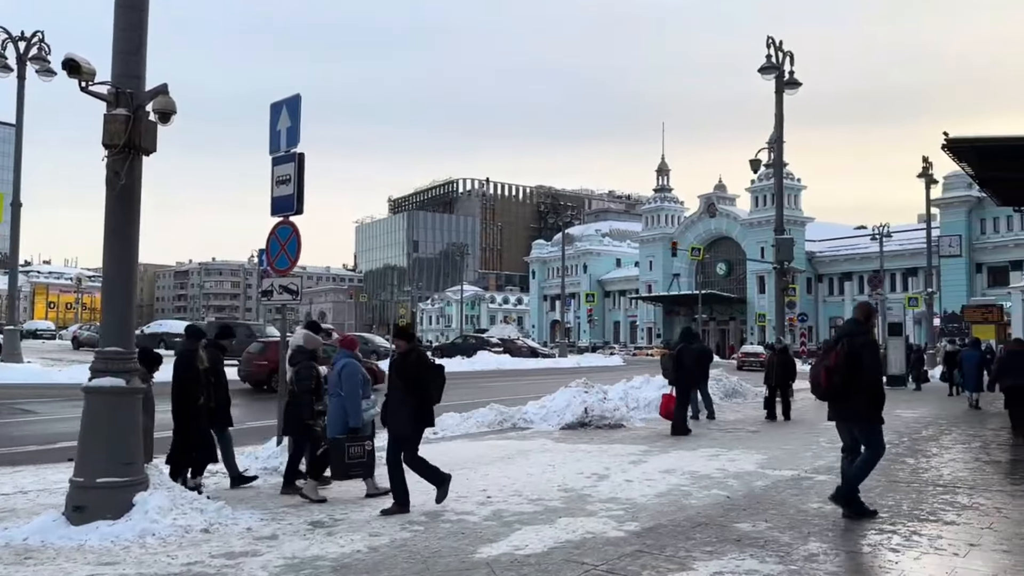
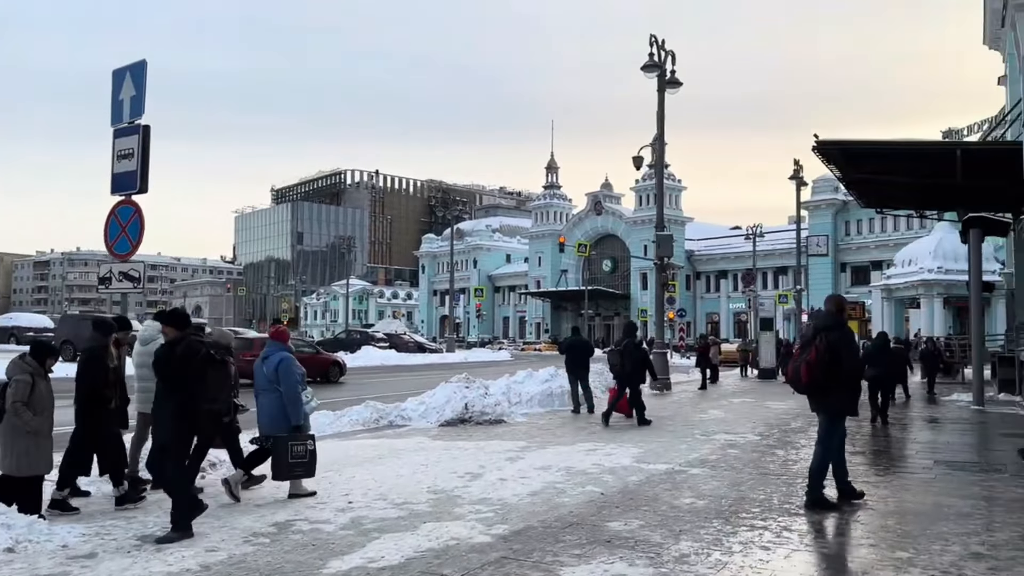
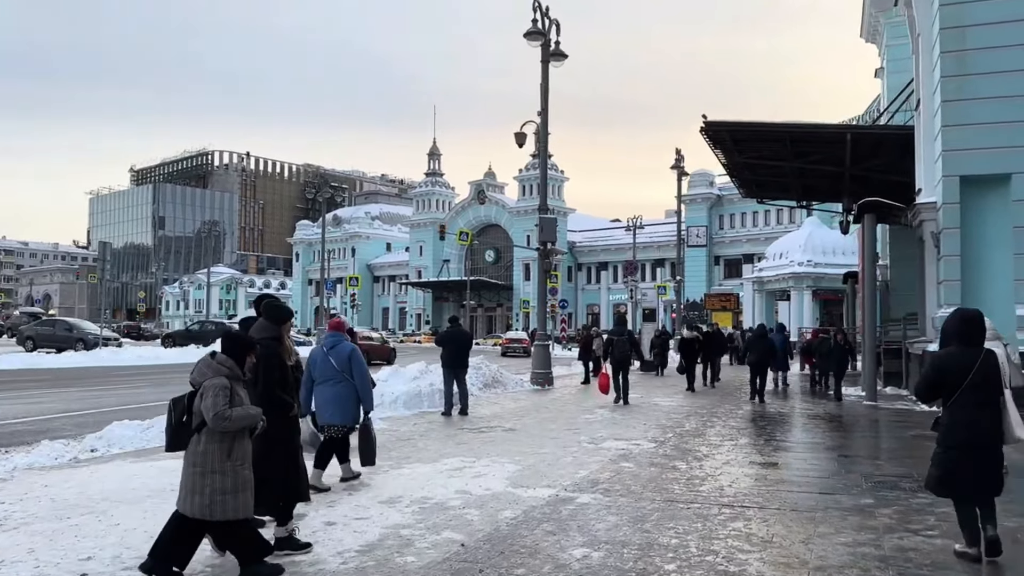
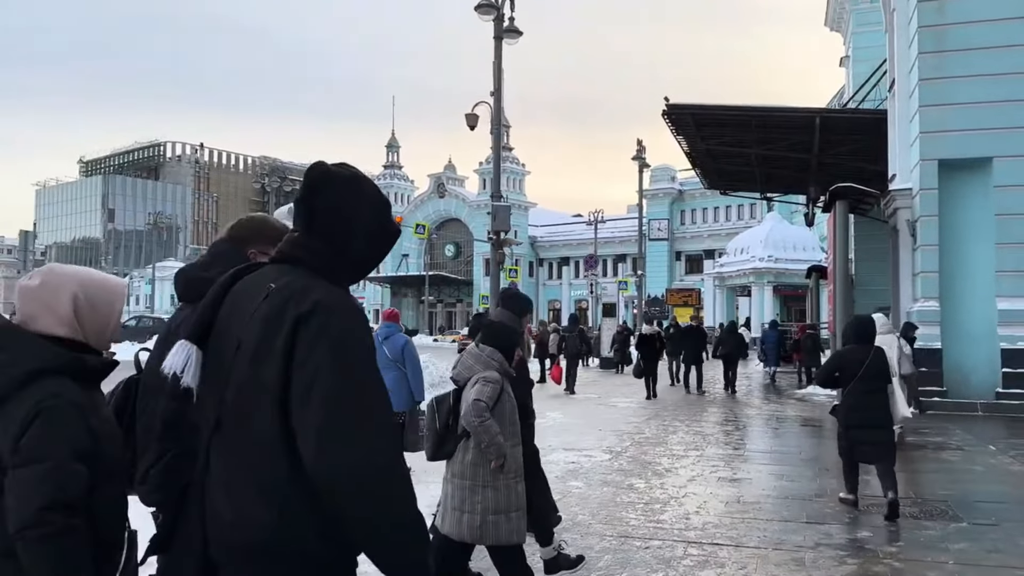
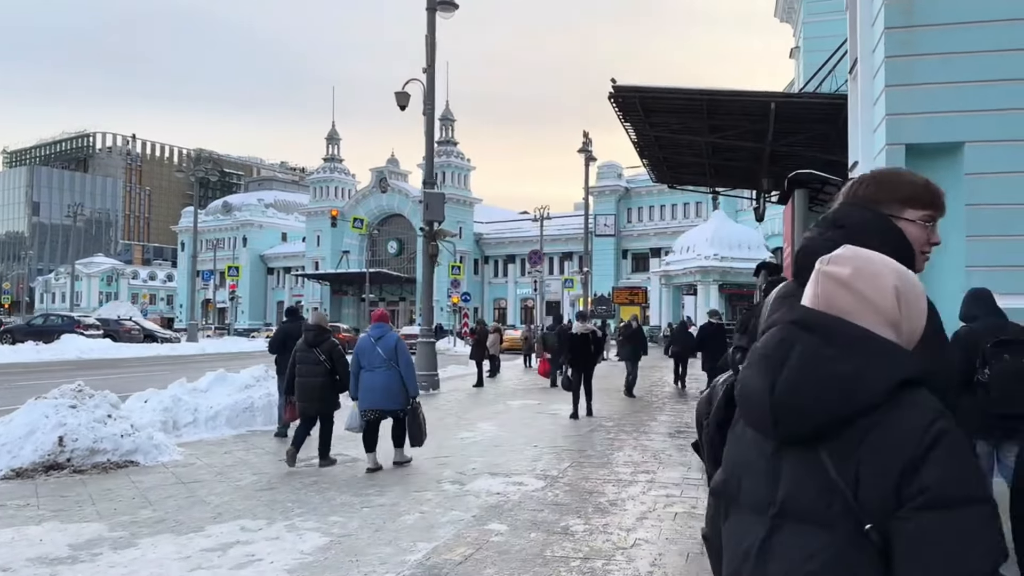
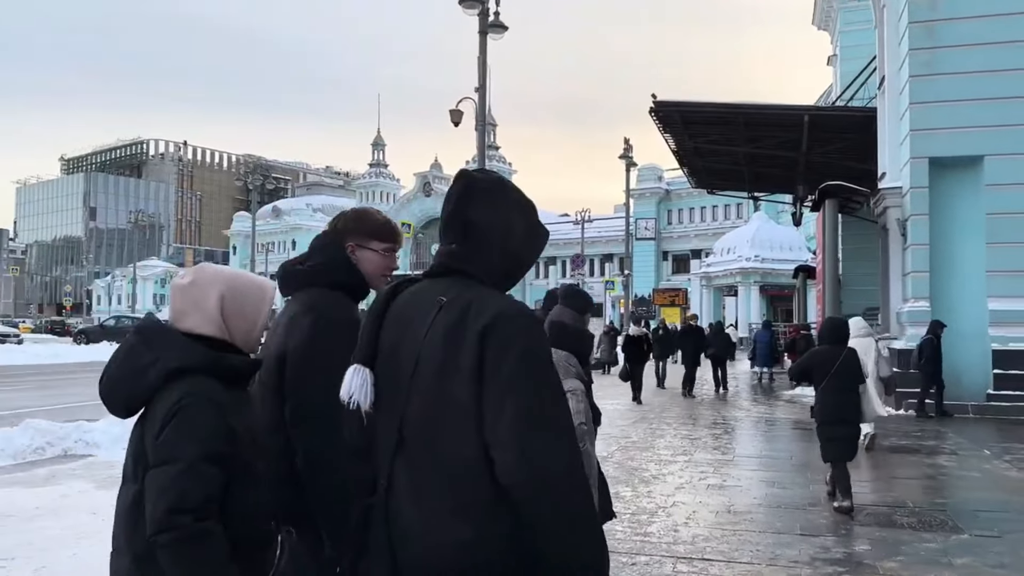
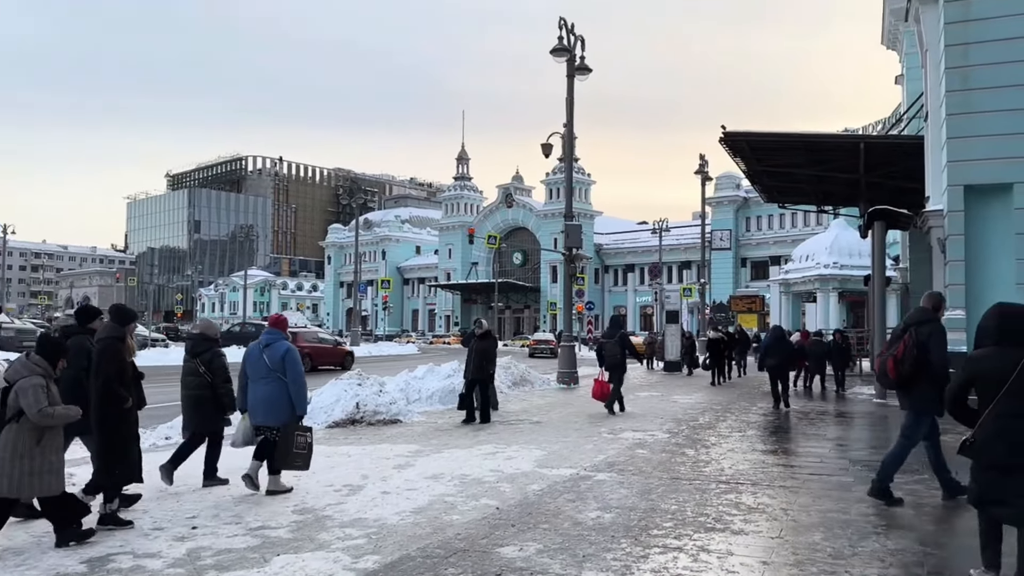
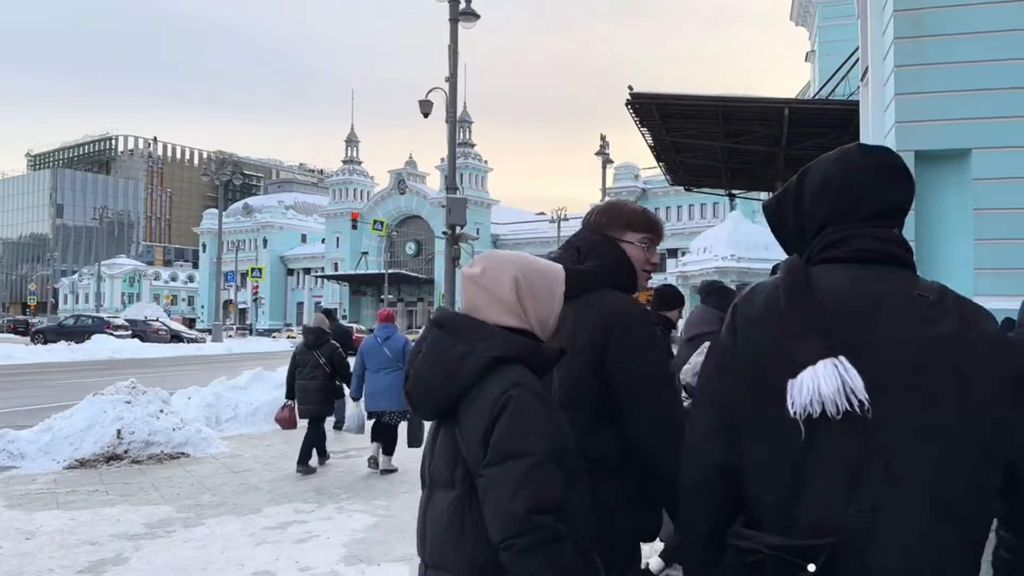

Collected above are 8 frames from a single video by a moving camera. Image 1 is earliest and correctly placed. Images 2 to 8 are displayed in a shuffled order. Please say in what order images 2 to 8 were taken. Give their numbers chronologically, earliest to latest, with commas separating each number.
2, 7, 3, 4, 6, 8, 5
